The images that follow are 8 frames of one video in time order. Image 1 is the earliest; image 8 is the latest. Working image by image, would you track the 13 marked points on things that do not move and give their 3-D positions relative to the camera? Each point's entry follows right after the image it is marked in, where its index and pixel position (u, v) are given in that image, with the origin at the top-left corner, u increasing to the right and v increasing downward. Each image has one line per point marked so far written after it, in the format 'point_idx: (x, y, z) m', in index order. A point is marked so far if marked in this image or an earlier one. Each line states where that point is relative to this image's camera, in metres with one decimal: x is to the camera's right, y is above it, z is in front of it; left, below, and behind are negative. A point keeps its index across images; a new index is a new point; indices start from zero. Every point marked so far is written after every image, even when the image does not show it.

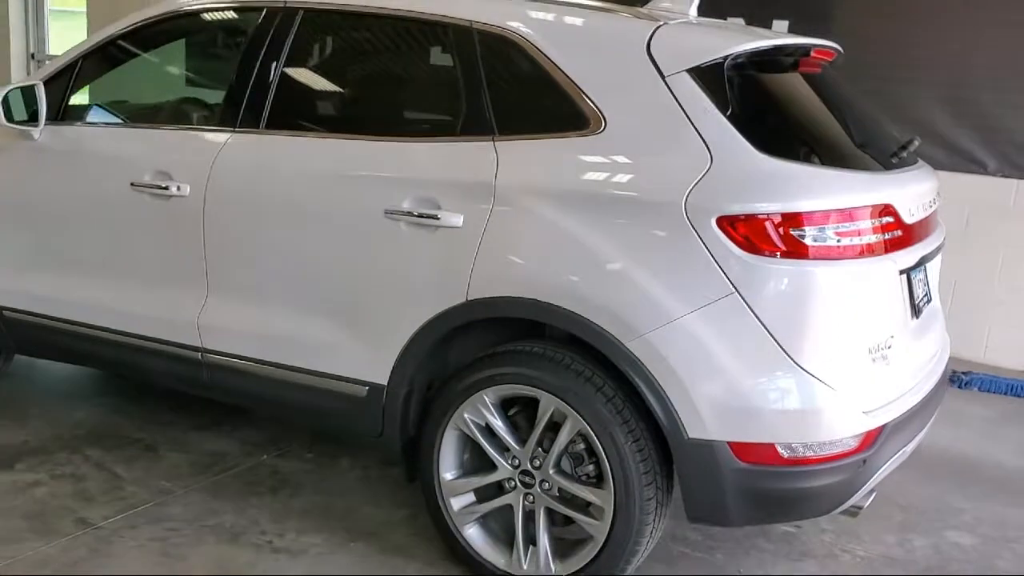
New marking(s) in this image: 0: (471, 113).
0: (-0.1, +0.5, +2.7) m
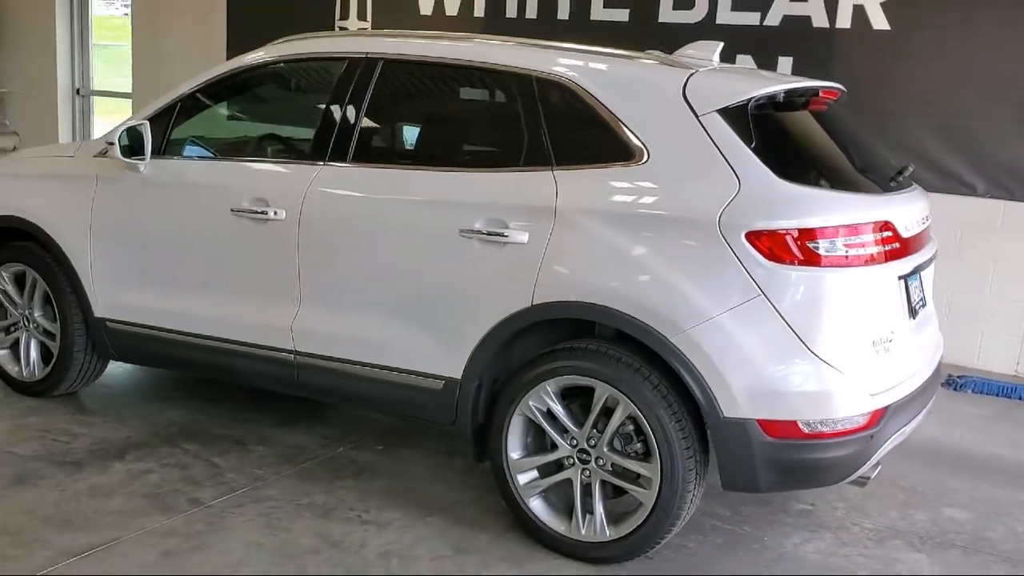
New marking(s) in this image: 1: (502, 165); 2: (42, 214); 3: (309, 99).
0: (+0.1, +0.4, +3.2) m
1: (-0.1, +0.4, +3.2) m
2: (-1.9, +0.3, +4.1) m
3: (-0.7, +0.7, +3.7) m
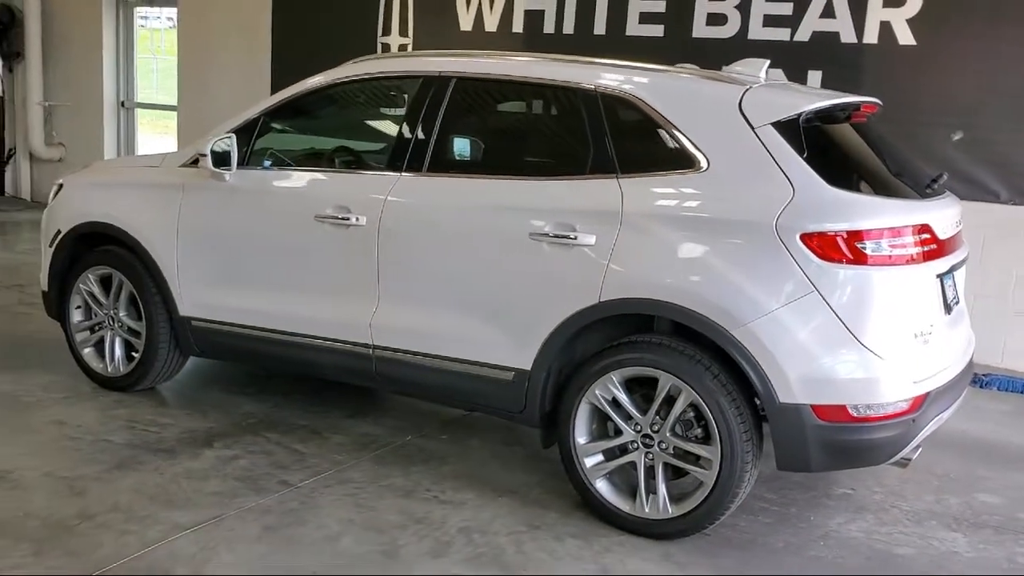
0: (+0.3, +0.5, +3.4) m
1: (+0.2, +0.4, +3.5) m
2: (-1.7, +0.3, +4.4) m
3: (-0.5, +0.7, +4.0) m
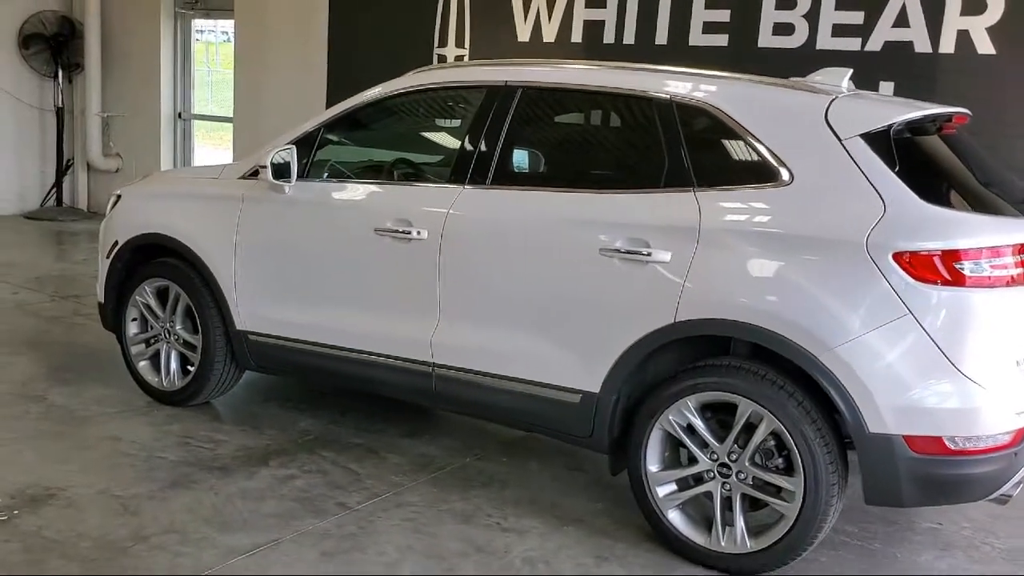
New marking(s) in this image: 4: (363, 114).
0: (+0.5, +0.4, +3.3) m
1: (+0.4, +0.3, +3.3) m
2: (-1.4, +0.2, +4.3) m
3: (-0.2, +0.6, +3.8) m
4: (-0.6, +0.7, +4.1) m
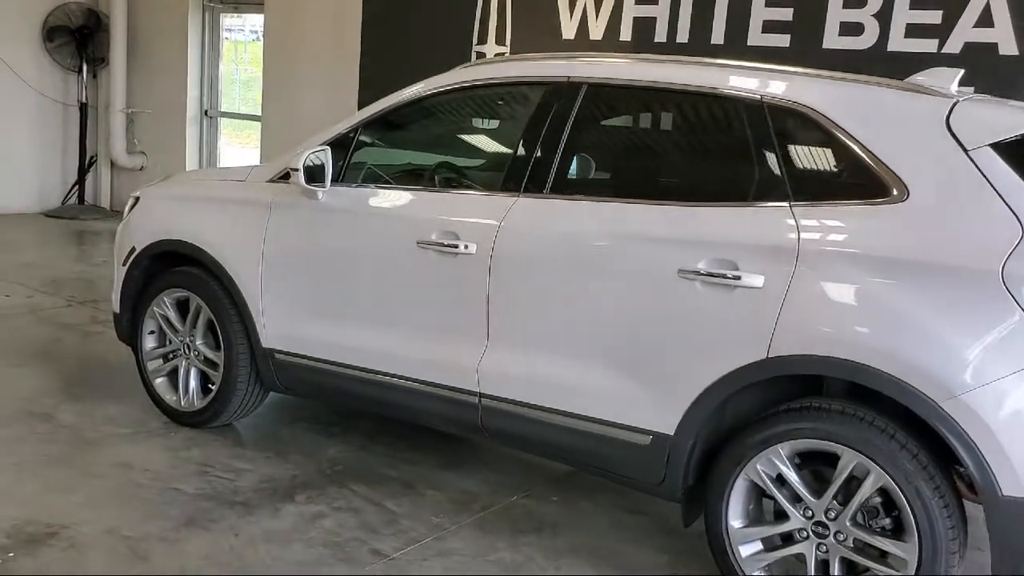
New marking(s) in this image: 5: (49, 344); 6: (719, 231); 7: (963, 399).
0: (+0.7, +0.3, +2.9) m
1: (+0.6, +0.3, +2.9) m
2: (-1.2, +0.2, +3.9) m
3: (0.0, +0.6, +3.4) m
4: (-0.4, +0.7, +3.7) m
5: (-2.4, -0.3, +5.2) m
6: (+0.6, +0.2, +2.8) m
7: (+1.1, -0.3, +2.5) m
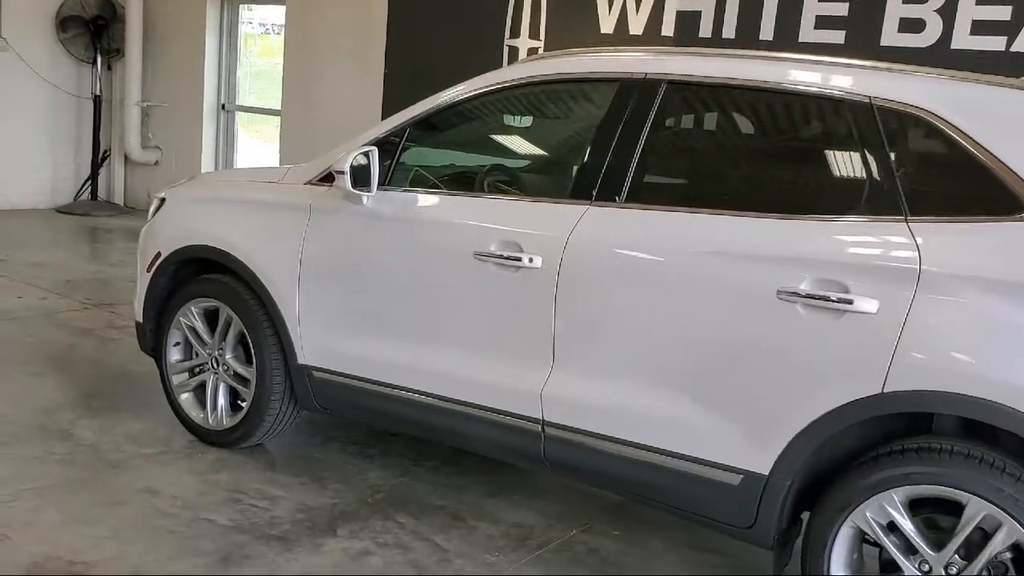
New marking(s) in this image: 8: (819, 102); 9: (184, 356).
0: (+0.9, +0.2, +2.6) m
1: (+0.8, +0.2, +2.6) m
2: (-1.0, +0.1, +3.6) m
3: (+0.2, +0.5, +3.2) m
4: (-0.2, +0.6, +3.4) m
5: (-2.2, -0.3, +4.9) m
6: (+0.8, +0.1, +2.5) m
7: (+1.3, -0.3, +2.2) m
8: (+0.8, +0.5, +2.7) m
9: (-1.3, -0.3, +3.9) m
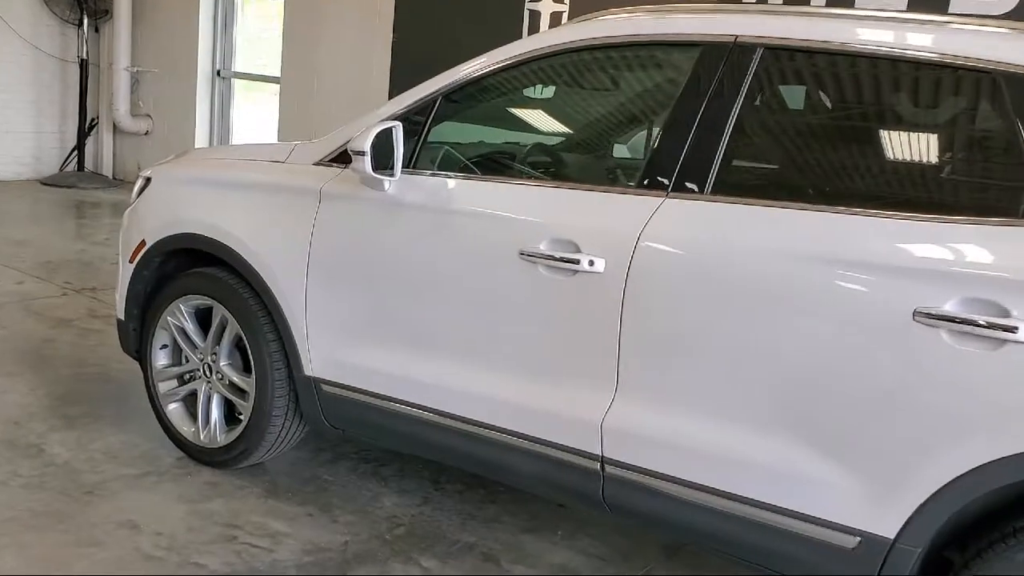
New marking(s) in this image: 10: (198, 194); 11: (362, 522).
0: (+1.1, +0.2, +2.1) m
1: (+0.9, +0.2, +2.1) m
2: (-0.8, +0.1, +3.1) m
3: (+0.3, +0.5, +2.6) m
4: (0.0, +0.6, +2.9) m
5: (-2.1, -0.3, +4.4) m
6: (+0.9, +0.1, +2.0) m
7: (+1.4, -0.4, +1.6) m
8: (+1.0, +0.5, +2.2) m
9: (-1.2, -0.2, +3.4) m
10: (-1.0, +0.3, +3.3) m
11: (-0.5, -0.7, +3.0) m
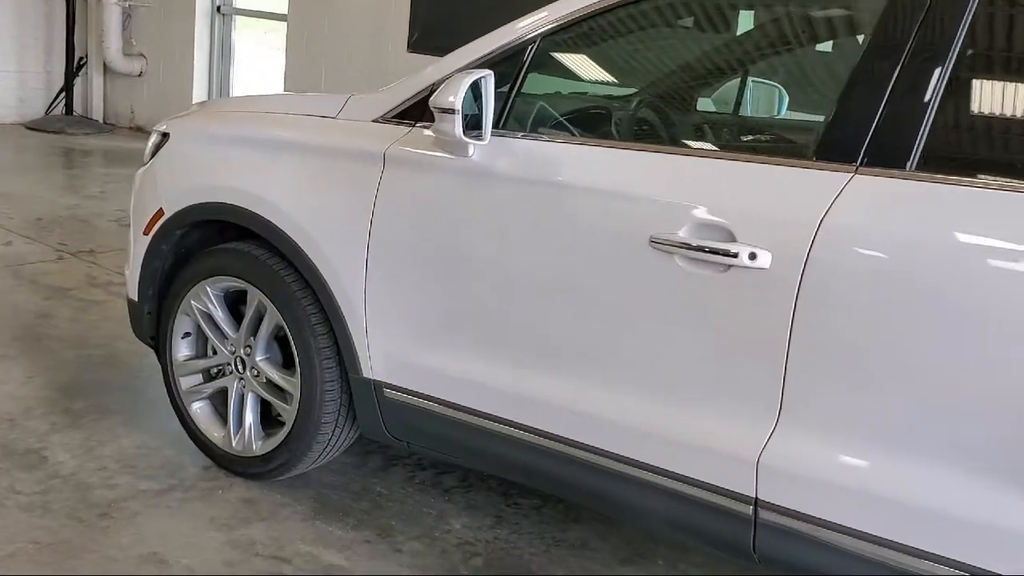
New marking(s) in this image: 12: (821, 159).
0: (+1.3, +0.2, +1.5) m
1: (+1.2, +0.1, +1.6) m
2: (-0.6, +0.2, +2.6) m
3: (+0.6, +0.5, +2.1) m
4: (+0.2, +0.6, +2.3) m
5: (-1.9, -0.1, +3.8) m
6: (+1.2, 0.0, +1.5) m
7: (+1.7, -0.4, +1.2) m
8: (+1.2, +0.5, +1.7) m
9: (-0.9, -0.2, +2.9) m
10: (-0.8, +0.4, +2.7) m
11: (-0.2, -0.7, +2.5) m
12: (+0.6, +0.3, +2.0) m
